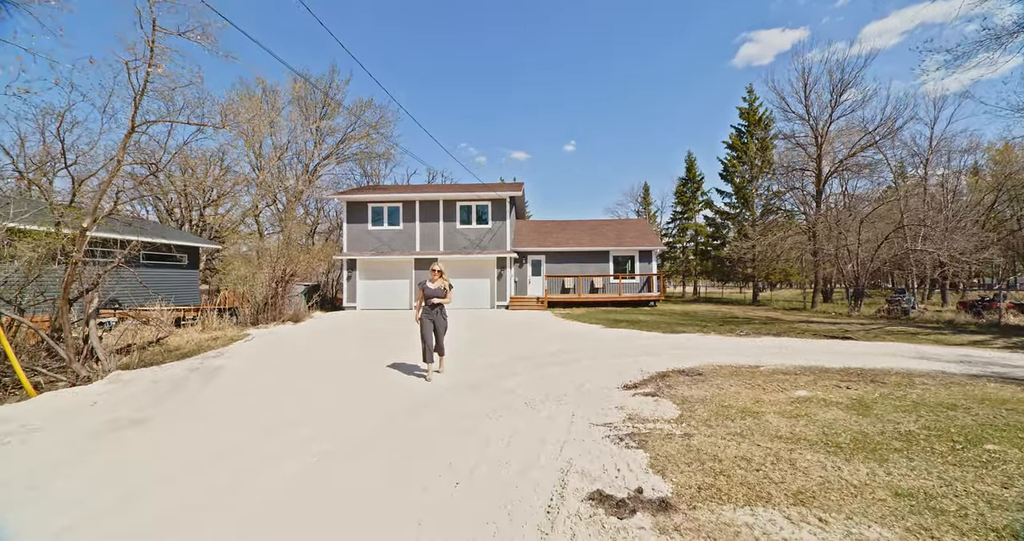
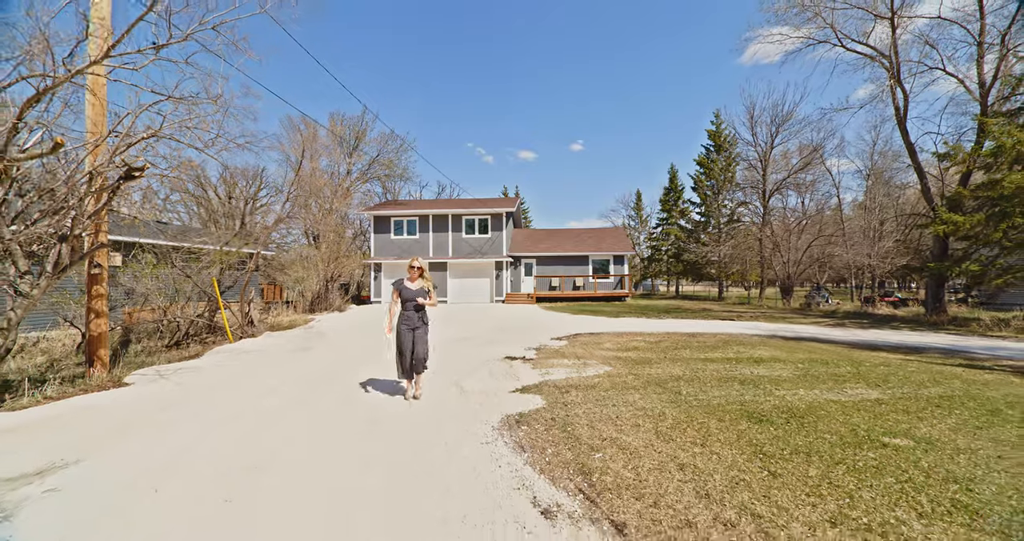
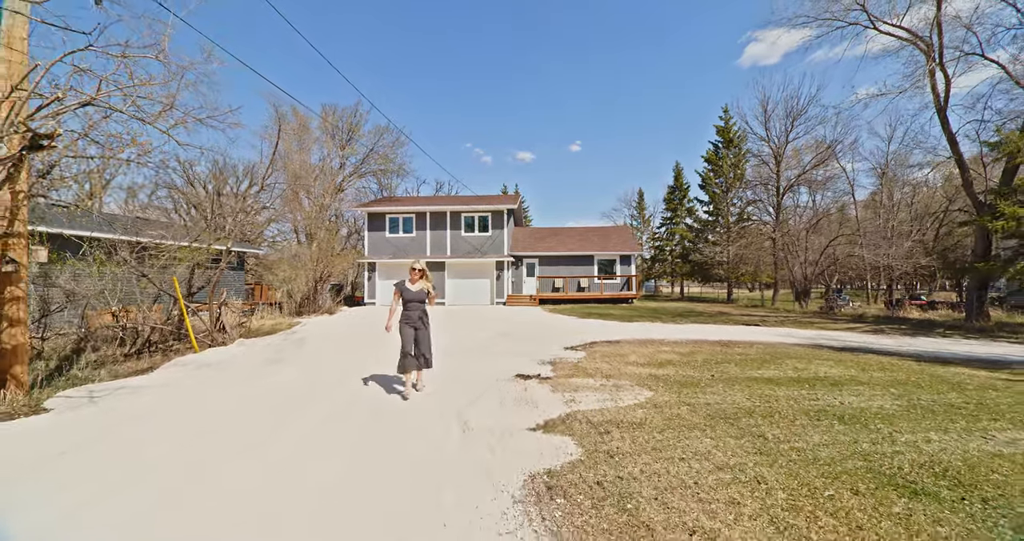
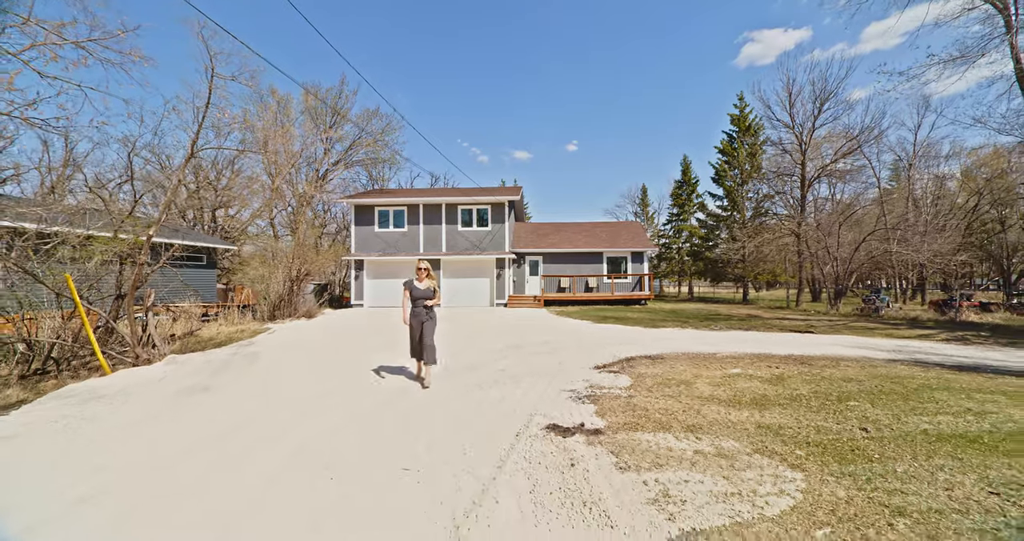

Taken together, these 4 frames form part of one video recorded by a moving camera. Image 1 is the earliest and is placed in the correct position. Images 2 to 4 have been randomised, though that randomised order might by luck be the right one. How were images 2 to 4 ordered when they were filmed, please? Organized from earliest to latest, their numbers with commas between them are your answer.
4, 3, 2
